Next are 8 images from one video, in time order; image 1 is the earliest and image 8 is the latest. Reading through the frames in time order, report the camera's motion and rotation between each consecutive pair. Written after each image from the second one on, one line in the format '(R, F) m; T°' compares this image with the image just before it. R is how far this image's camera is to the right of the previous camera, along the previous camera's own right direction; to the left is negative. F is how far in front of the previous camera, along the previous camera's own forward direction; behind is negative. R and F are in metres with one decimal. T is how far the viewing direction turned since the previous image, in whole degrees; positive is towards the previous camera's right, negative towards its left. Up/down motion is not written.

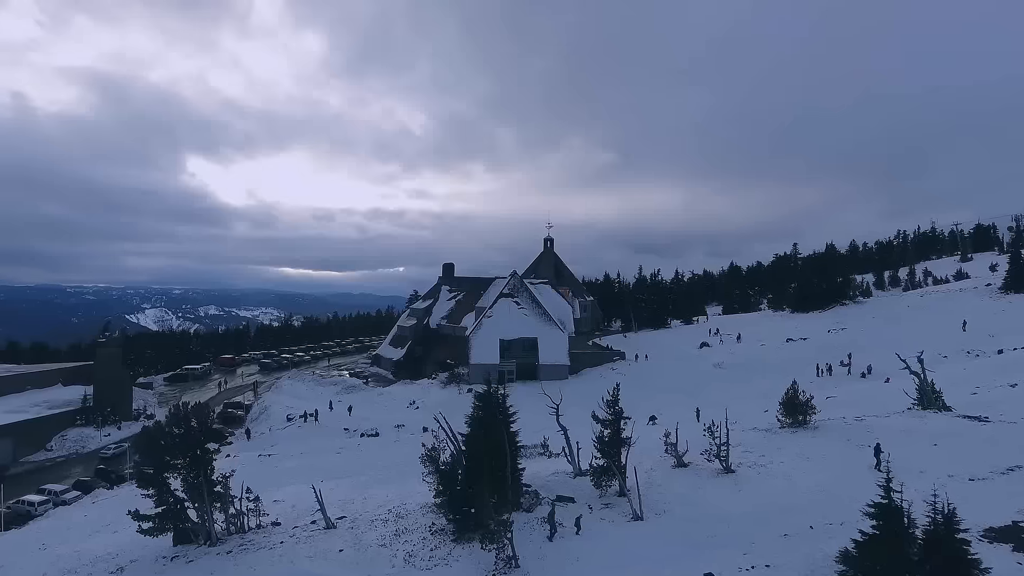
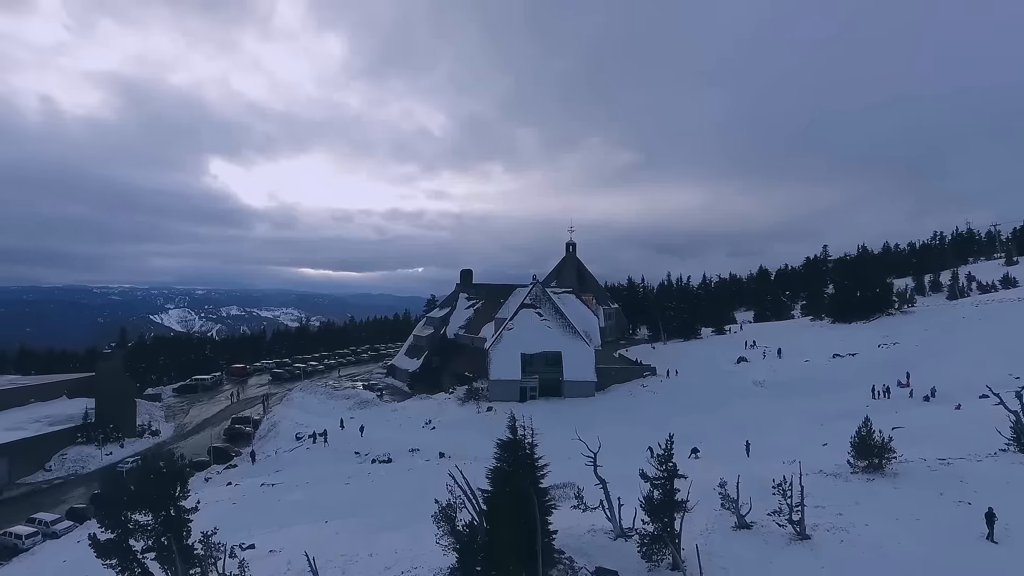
(-0.2, +2.3) m; -2°
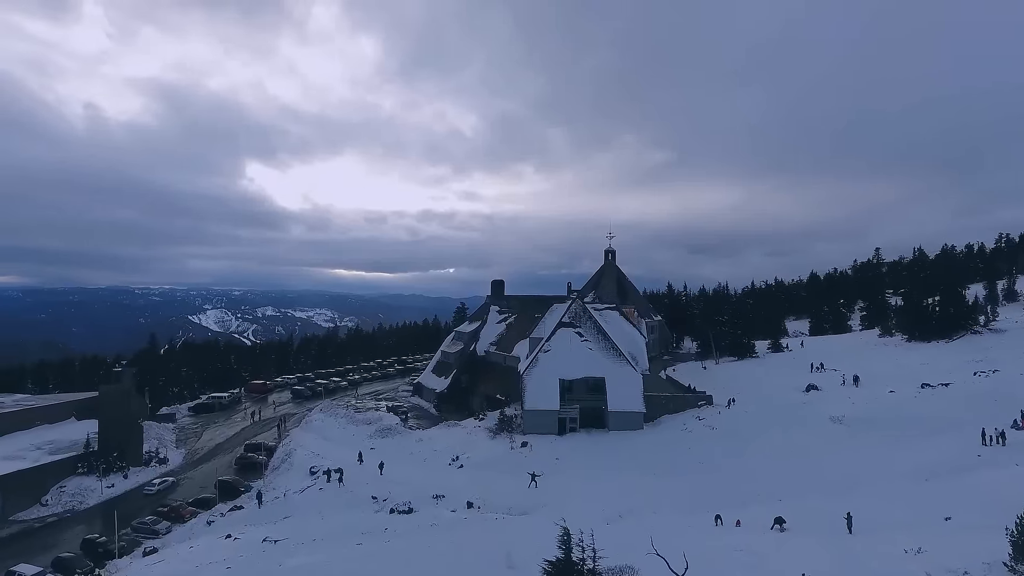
(-0.3, +3.4) m; -3°
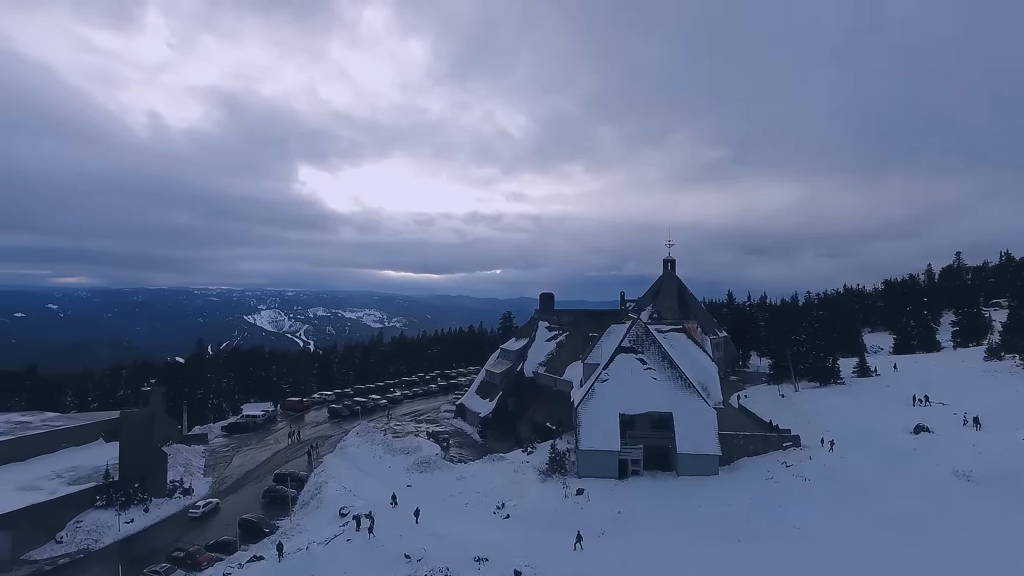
(-0.3, +3.5) m; -4°
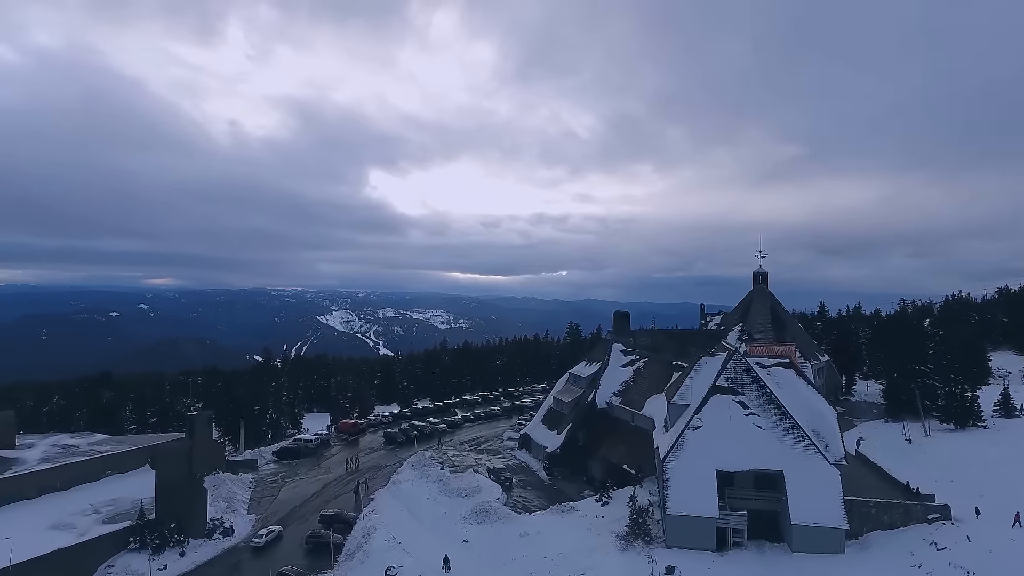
(-0.3, +3.9) m; -6°
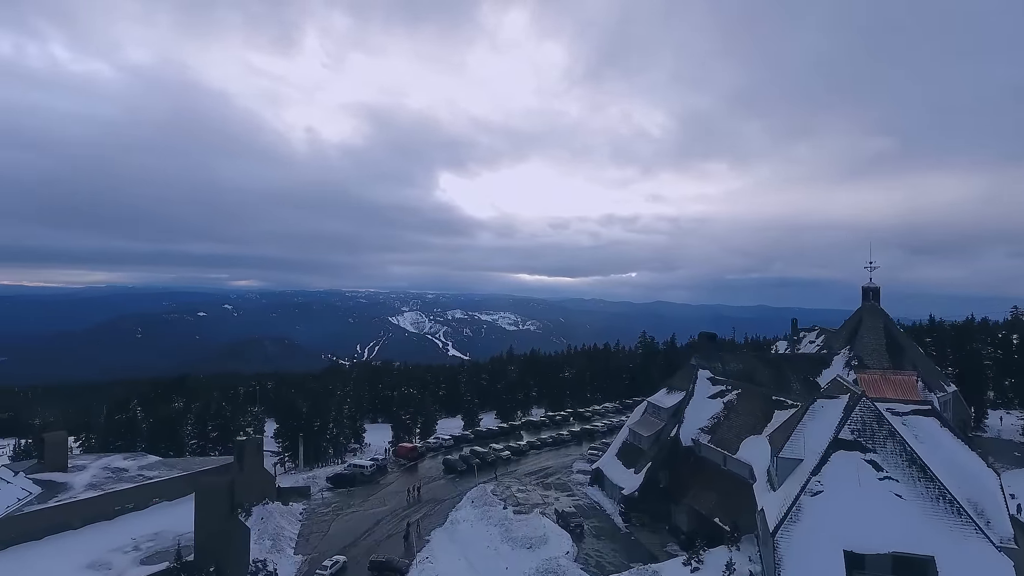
(-0.1, +3.5) m; -6°
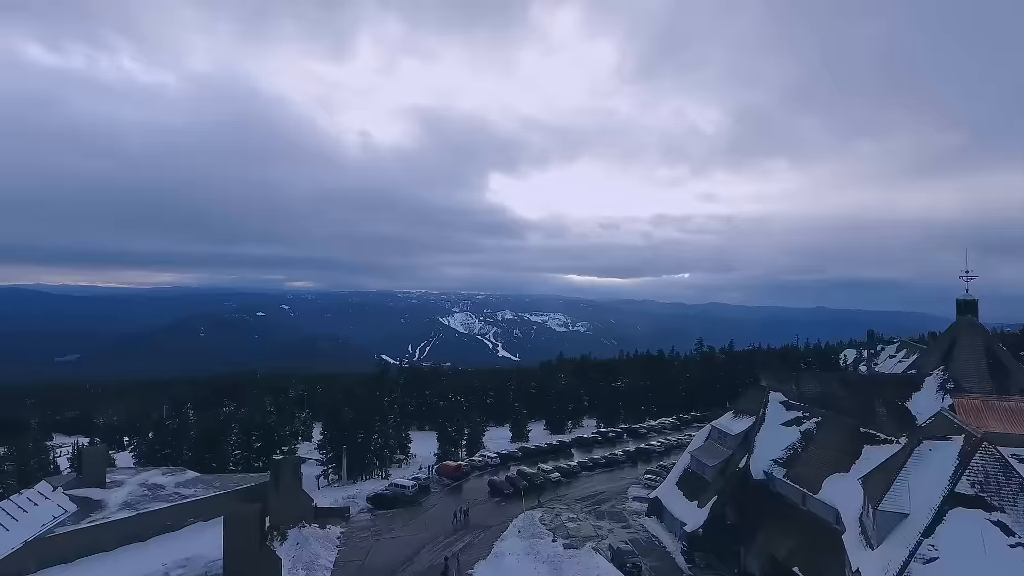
(0.0, +2.3) m; -5°
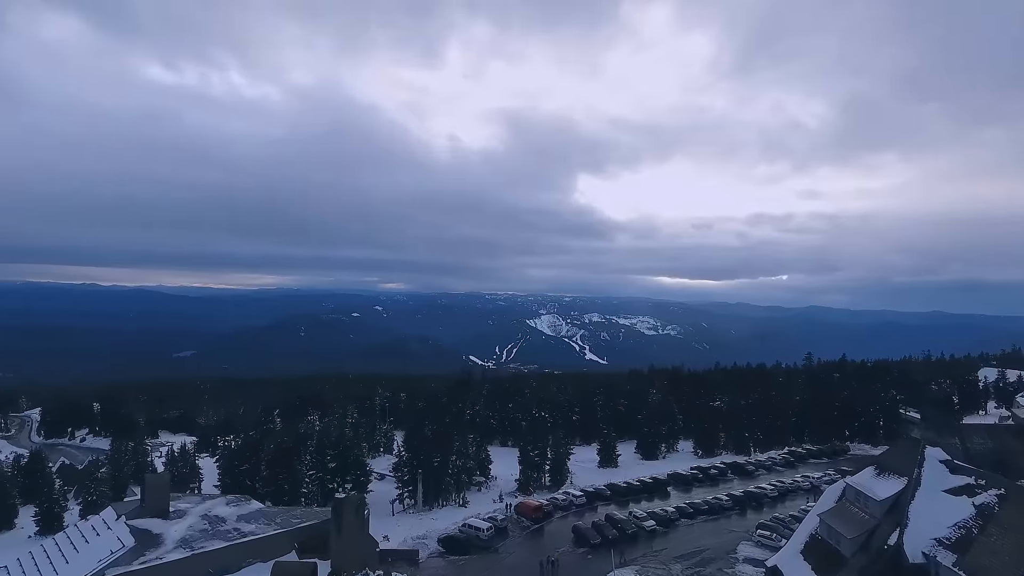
(0.0, +3.9) m; -8°
